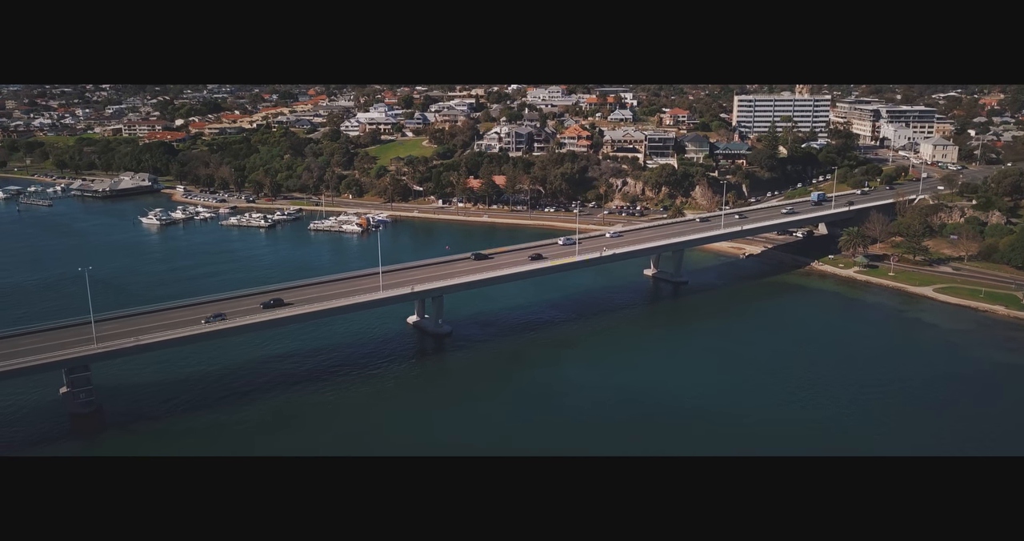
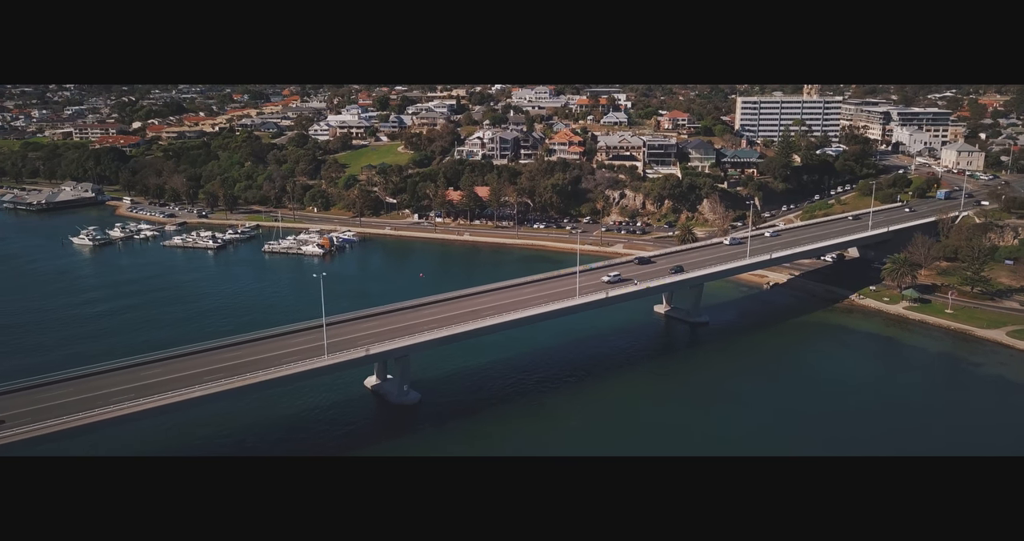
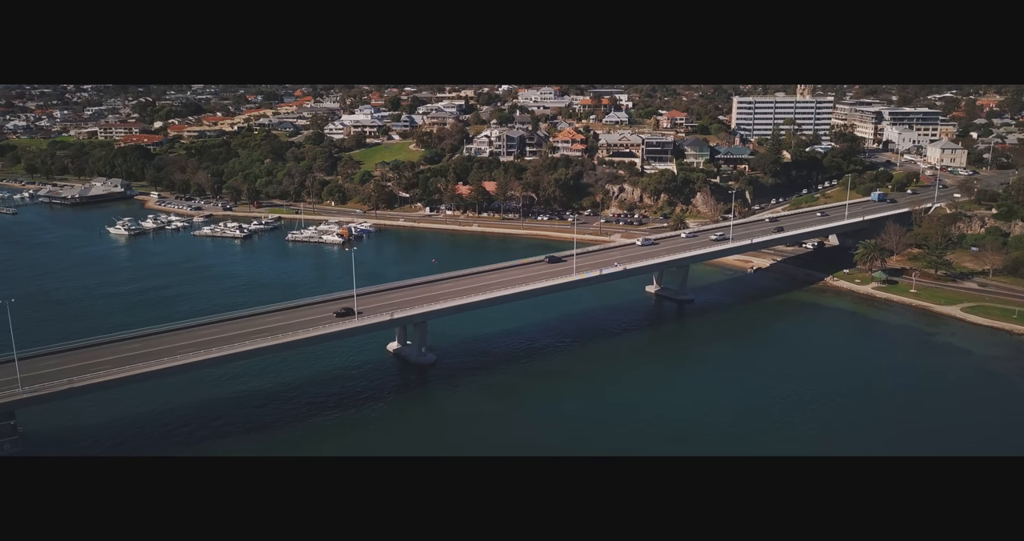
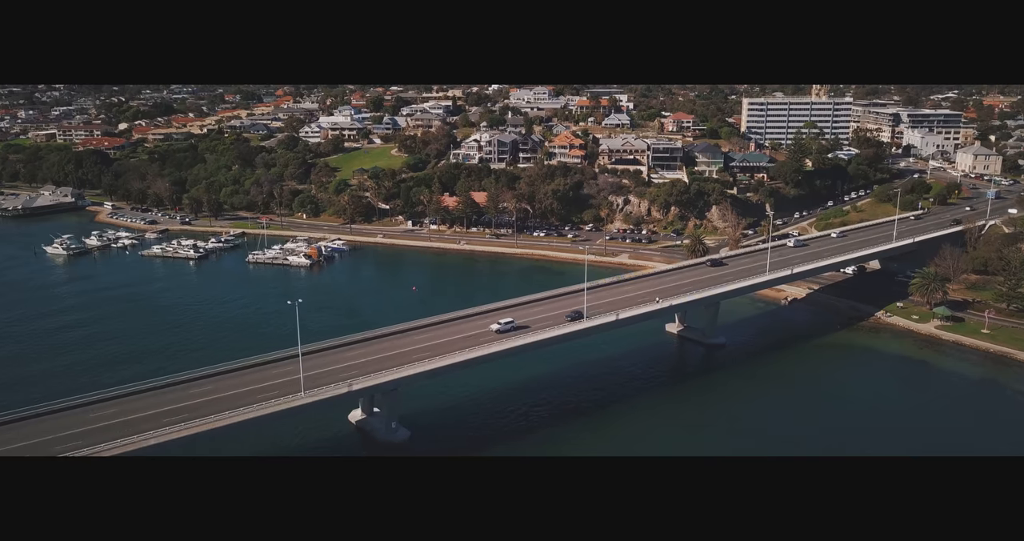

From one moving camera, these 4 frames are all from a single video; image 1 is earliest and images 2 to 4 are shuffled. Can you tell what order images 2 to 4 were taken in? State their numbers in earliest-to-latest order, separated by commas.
3, 2, 4
